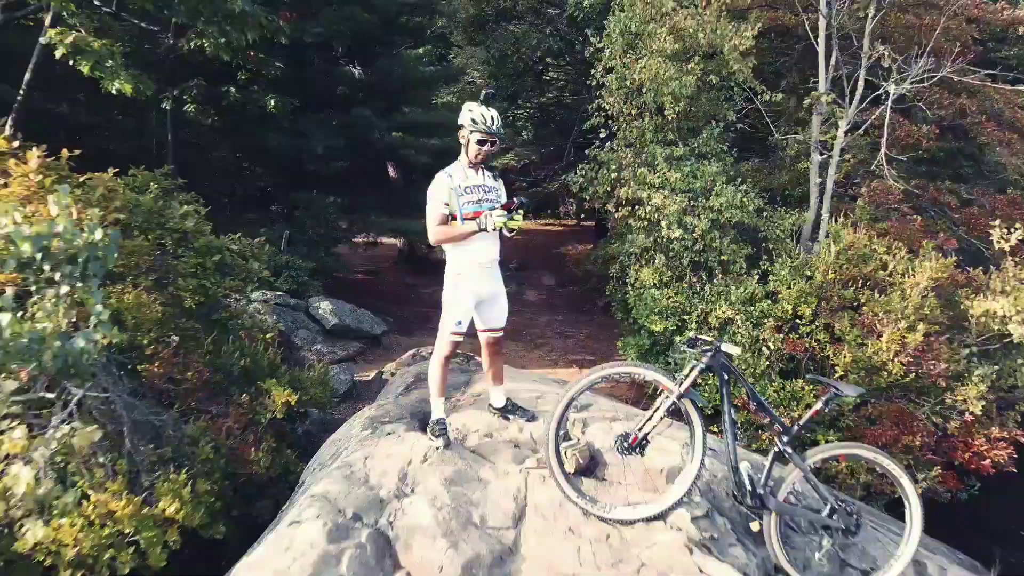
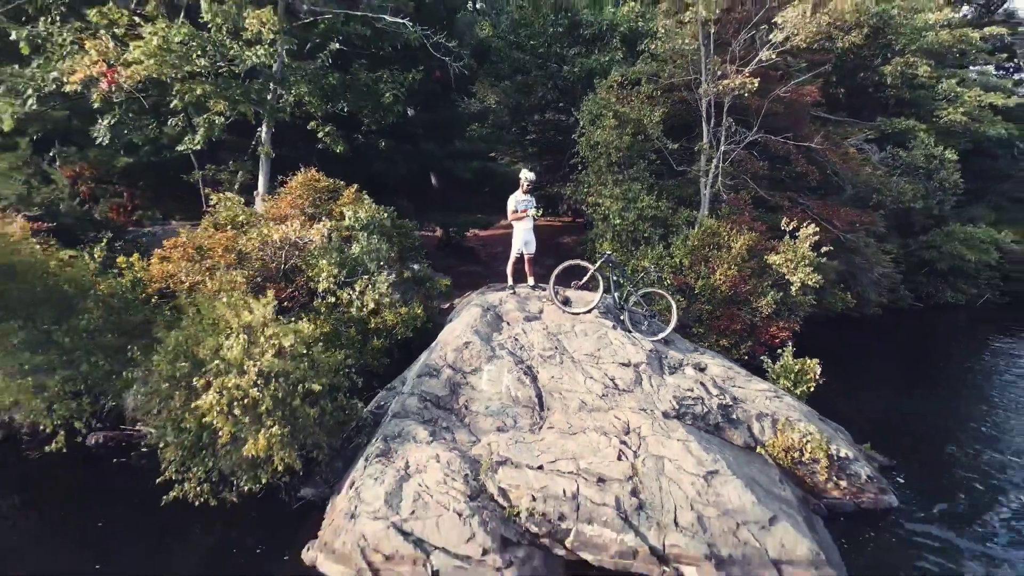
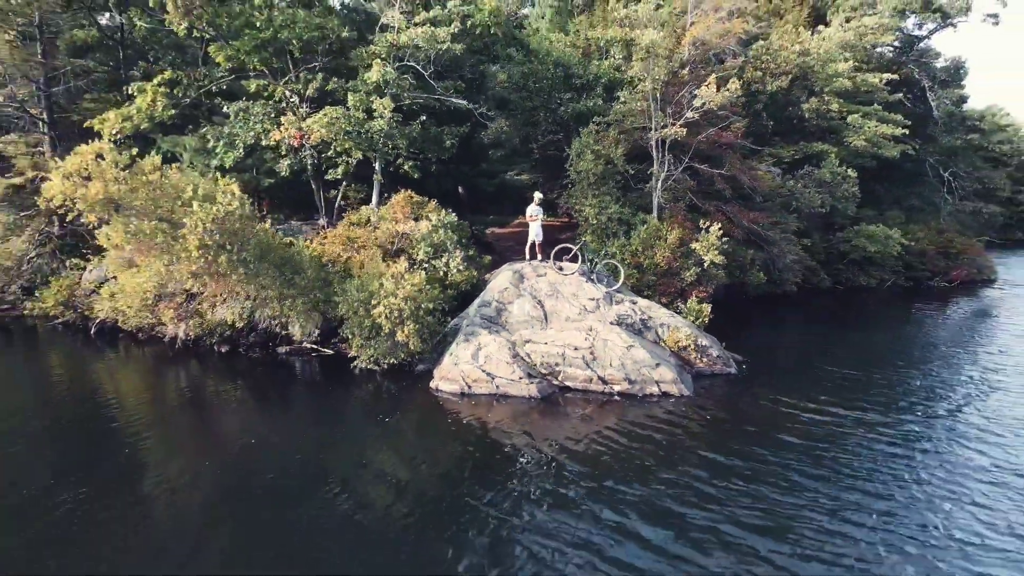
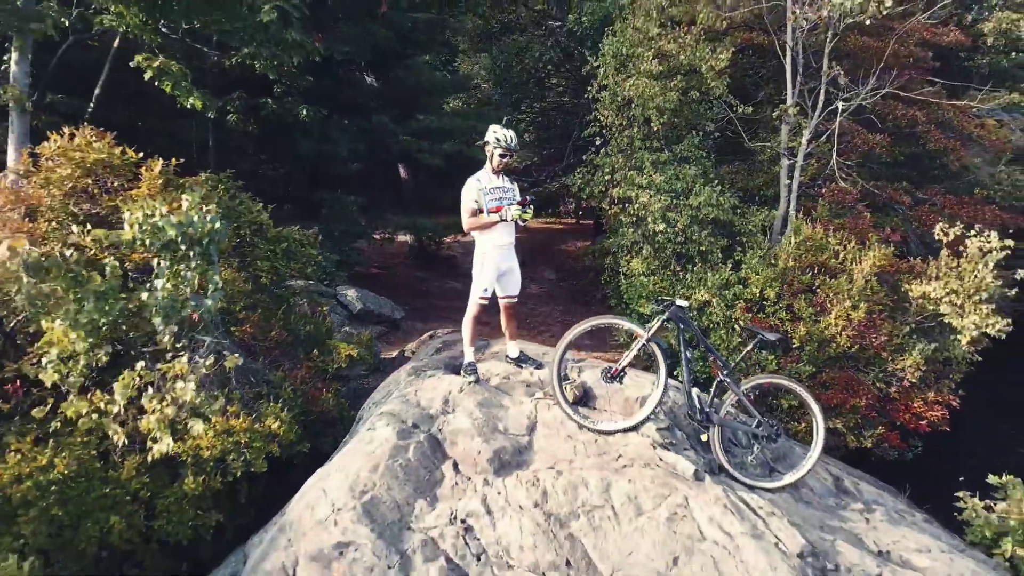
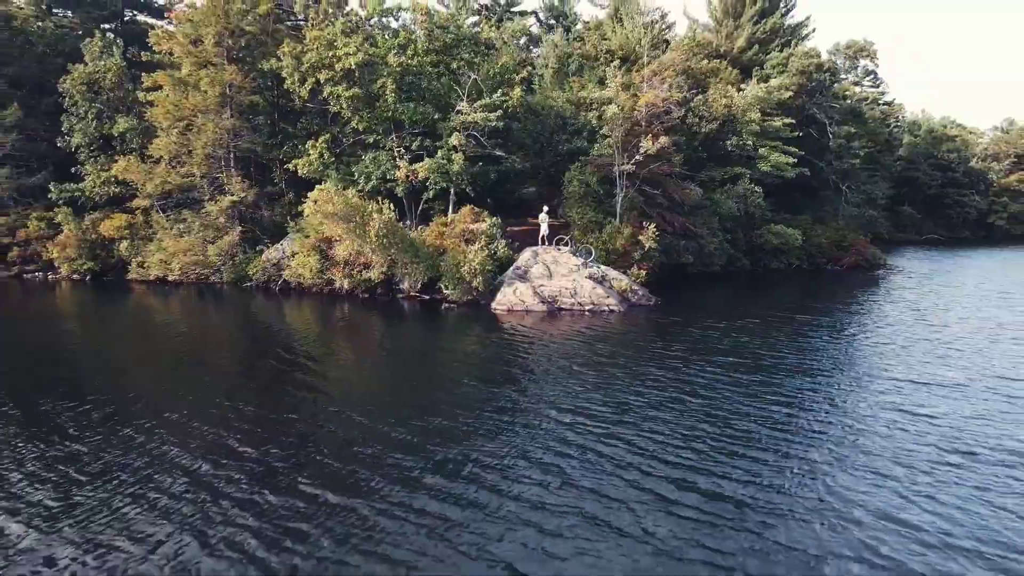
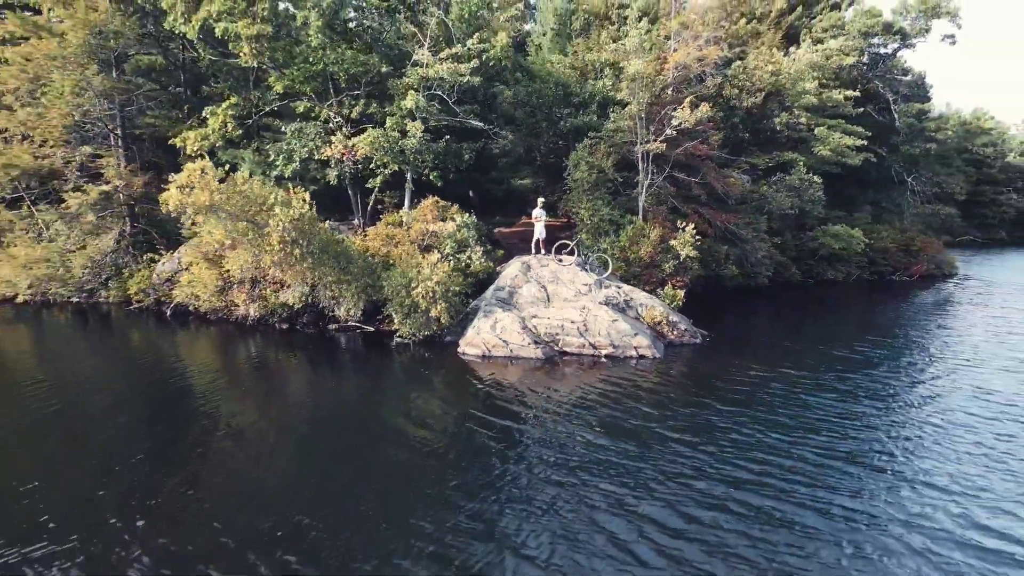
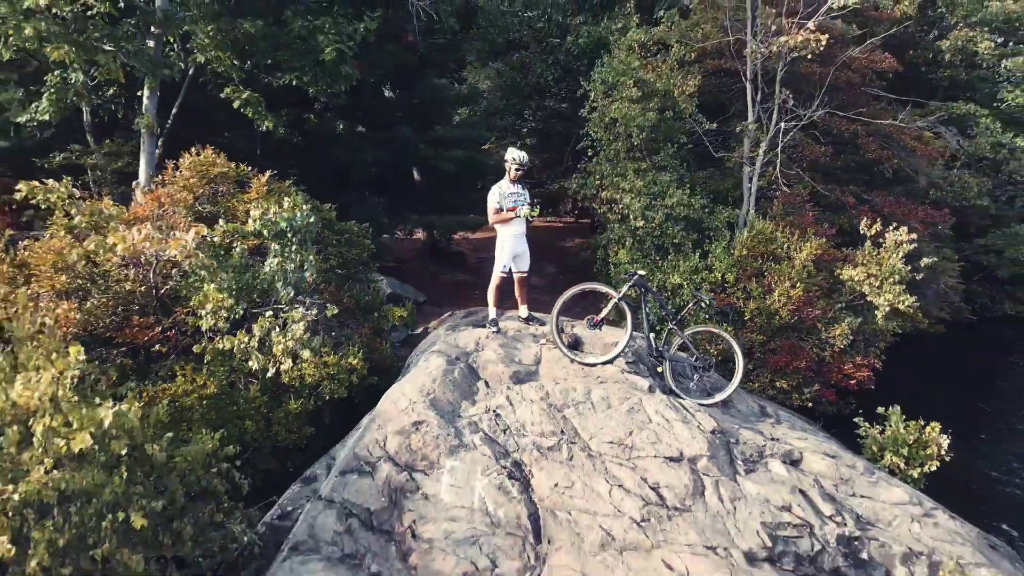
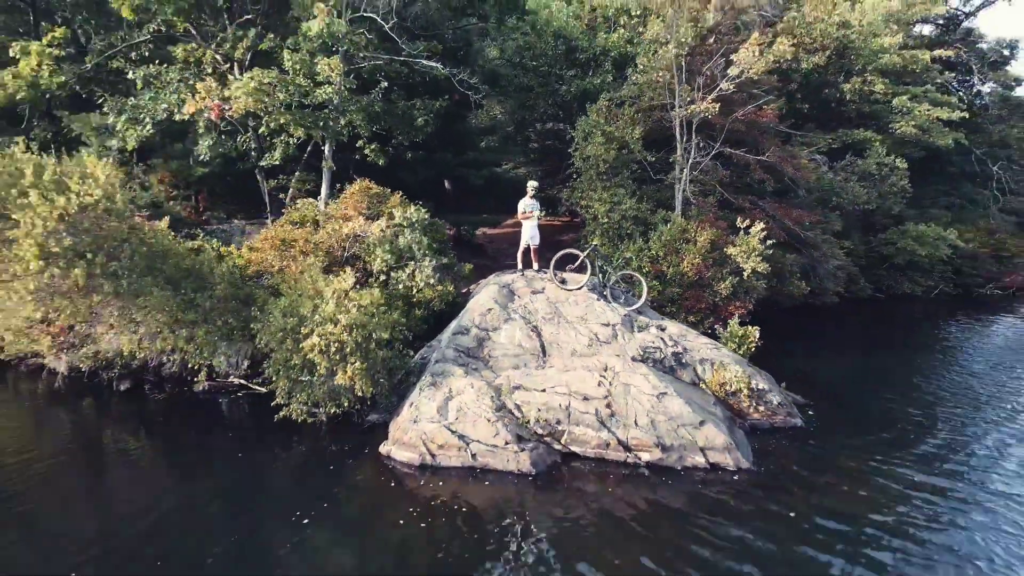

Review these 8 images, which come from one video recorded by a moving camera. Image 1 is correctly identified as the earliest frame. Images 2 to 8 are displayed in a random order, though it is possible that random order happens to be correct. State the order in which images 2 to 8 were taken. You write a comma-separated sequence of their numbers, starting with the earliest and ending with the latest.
4, 7, 2, 8, 3, 6, 5
